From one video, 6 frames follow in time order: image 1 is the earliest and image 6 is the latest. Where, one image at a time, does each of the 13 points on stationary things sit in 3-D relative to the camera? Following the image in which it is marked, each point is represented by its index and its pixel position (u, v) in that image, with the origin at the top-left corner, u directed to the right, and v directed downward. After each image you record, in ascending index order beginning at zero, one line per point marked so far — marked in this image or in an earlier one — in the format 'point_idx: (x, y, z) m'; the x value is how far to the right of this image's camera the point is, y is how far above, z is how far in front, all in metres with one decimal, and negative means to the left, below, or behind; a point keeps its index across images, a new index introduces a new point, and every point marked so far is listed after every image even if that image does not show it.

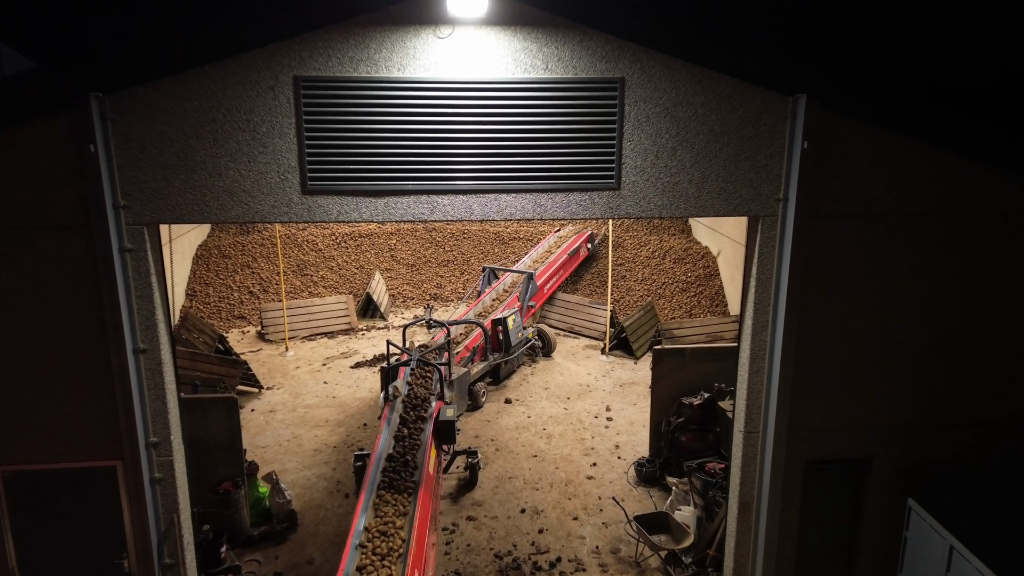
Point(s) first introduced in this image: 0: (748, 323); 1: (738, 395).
0: (+1.5, -0.2, +4.1) m
1: (+1.5, -0.7, +4.3) m
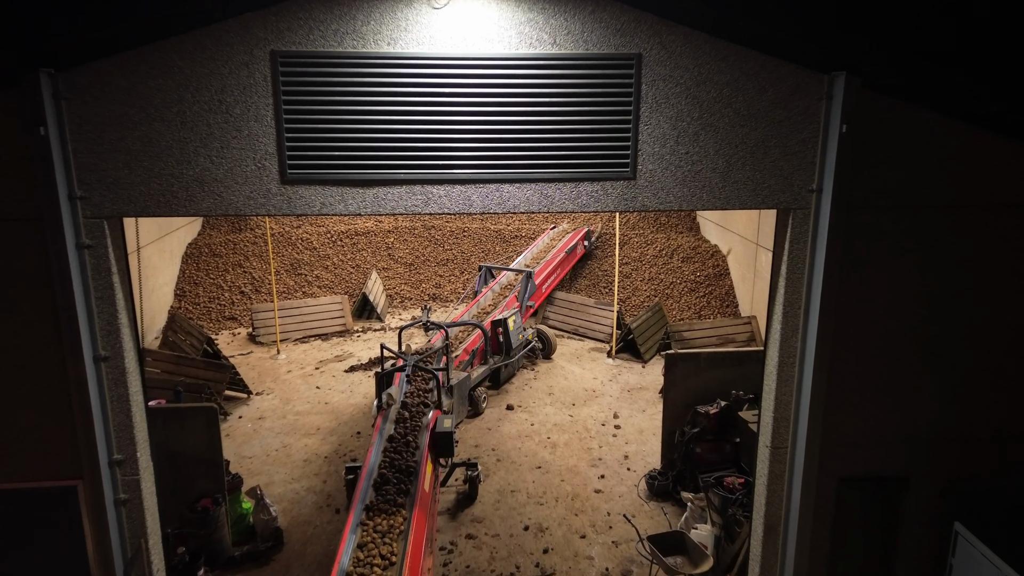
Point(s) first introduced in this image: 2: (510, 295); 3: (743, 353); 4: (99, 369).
0: (+1.5, -0.2, +3.7) m
1: (+1.5, -0.7, +3.9) m
2: (-0.1, -0.1, +8.6) m
3: (+2.0, -0.6, +5.6) m
4: (-2.2, -0.4, +3.3) m
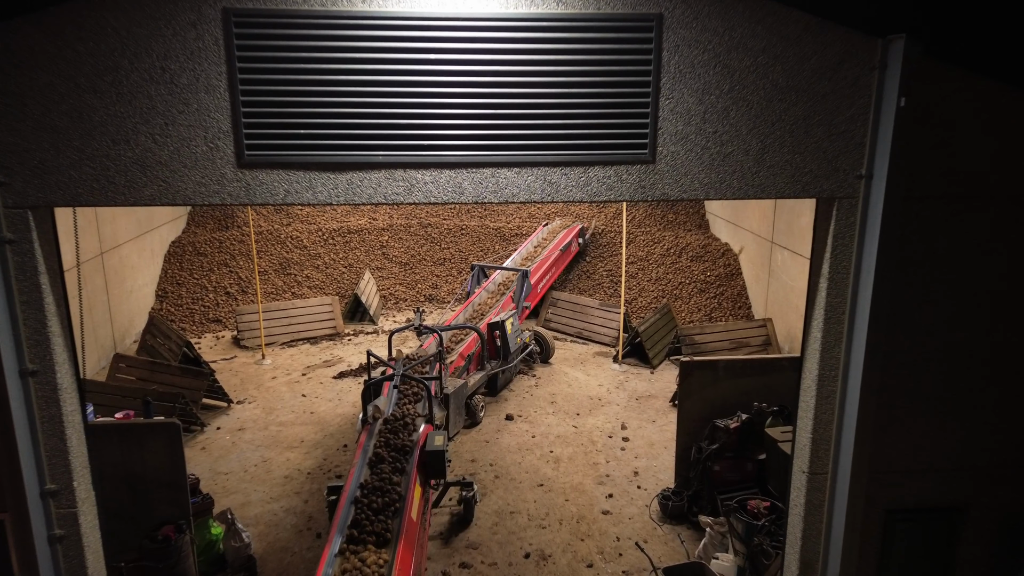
0: (+1.5, -0.2, +3.2) m
1: (+1.5, -0.7, +3.4) m
2: (-0.1, -0.1, +8.1) m
3: (+2.0, -0.6, +5.1) m
4: (-2.2, -0.4, +2.9) m
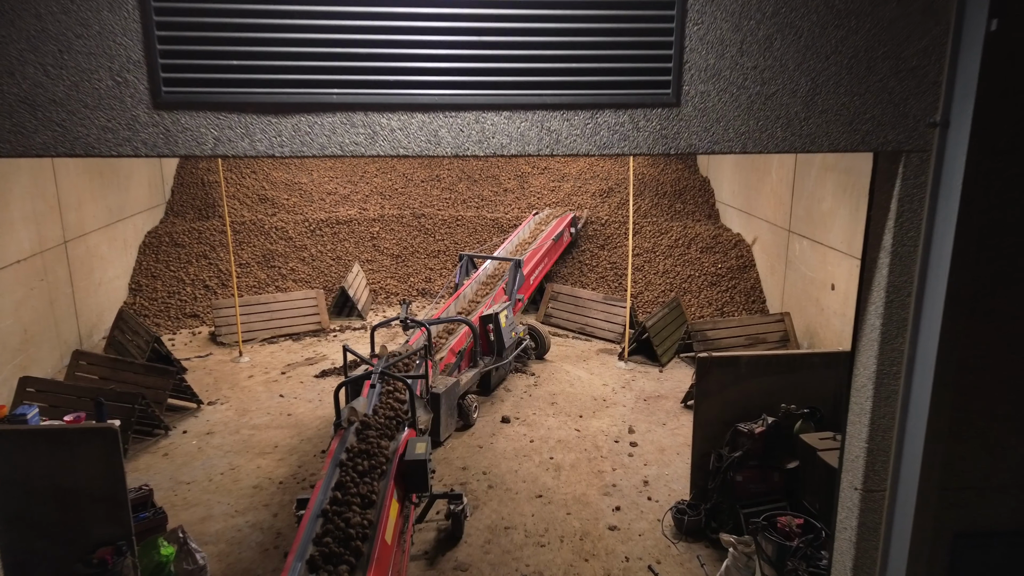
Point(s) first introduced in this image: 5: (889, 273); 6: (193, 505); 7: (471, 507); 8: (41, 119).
0: (+1.5, -0.1, +2.6) m
1: (+1.5, -0.6, +2.8) m
2: (-0.1, 0.0, +7.5) m
3: (+2.0, -0.5, +4.5) m
4: (-2.2, -0.3, +2.3) m
5: (+1.5, +0.1, +2.6) m
6: (-2.3, -1.6, +4.7) m
7: (-0.3, -1.6, +4.8) m
8: (-1.6, +0.6, +2.2) m
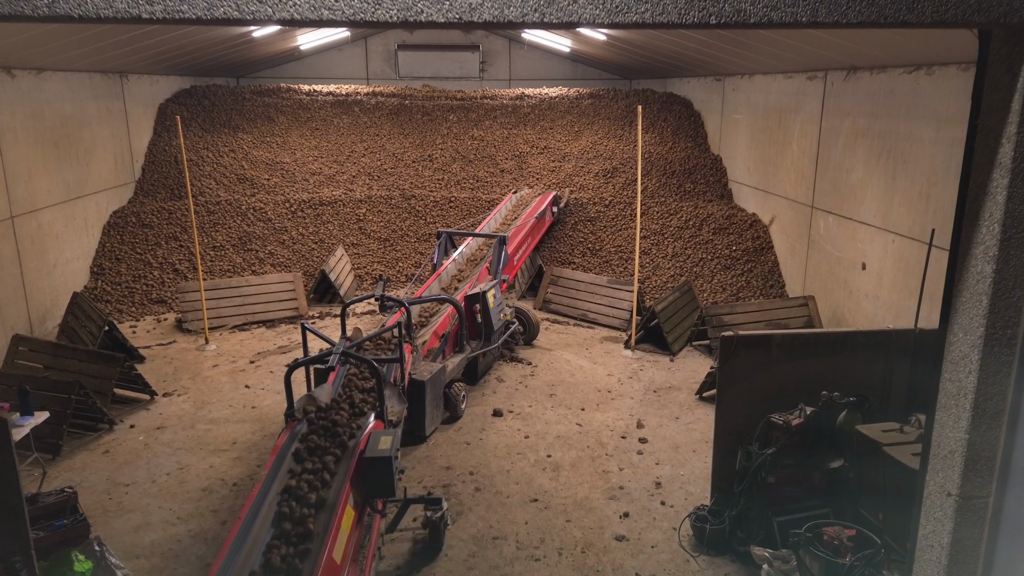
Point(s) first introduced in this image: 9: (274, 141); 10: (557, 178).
0: (+1.4, 0.0, +1.9) m
1: (+1.4, -0.4, +2.1) m
2: (-0.1, +0.2, +6.8) m
3: (+1.9, -0.3, +3.8) m
4: (-2.3, -0.1, +1.6) m
5: (+1.4, +0.3, +1.9) m
6: (-2.4, -1.4, +4.0) m
7: (-0.4, -1.5, +4.2) m
8: (-1.7, +0.8, +1.5) m
9: (-3.6, +2.2, +9.8) m
10: (+0.7, +1.6, +9.6) m
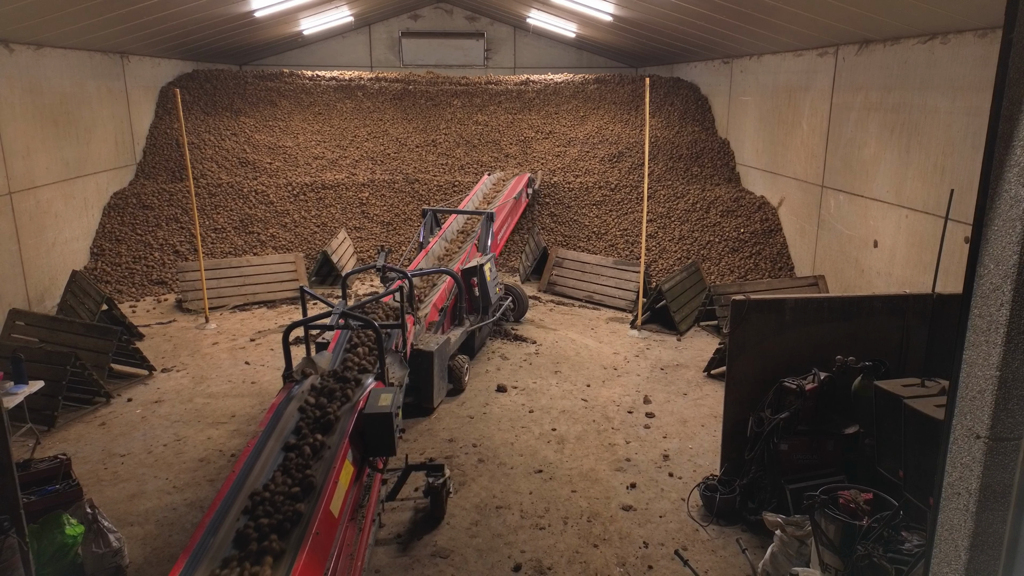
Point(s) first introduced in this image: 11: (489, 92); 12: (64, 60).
0: (+1.4, +0.3, +1.8) m
1: (+1.4, -0.2, +2.0) m
2: (-0.1, +0.4, +6.7) m
3: (+1.9, -0.1, +3.7) m
4: (-2.3, +0.1, +1.5) m
5: (+1.4, +0.5, +1.7) m
6: (-2.4, -1.2, +4.0) m
7: (-0.3, -1.2, +4.1) m
8: (-1.7, +1.0, +1.4) m
9: (-3.6, +2.5, +9.7) m
10: (+0.7, +1.9, +9.5) m
11: (-0.4, +3.2, +10.4) m
12: (-5.1, +2.6, +7.3) m
